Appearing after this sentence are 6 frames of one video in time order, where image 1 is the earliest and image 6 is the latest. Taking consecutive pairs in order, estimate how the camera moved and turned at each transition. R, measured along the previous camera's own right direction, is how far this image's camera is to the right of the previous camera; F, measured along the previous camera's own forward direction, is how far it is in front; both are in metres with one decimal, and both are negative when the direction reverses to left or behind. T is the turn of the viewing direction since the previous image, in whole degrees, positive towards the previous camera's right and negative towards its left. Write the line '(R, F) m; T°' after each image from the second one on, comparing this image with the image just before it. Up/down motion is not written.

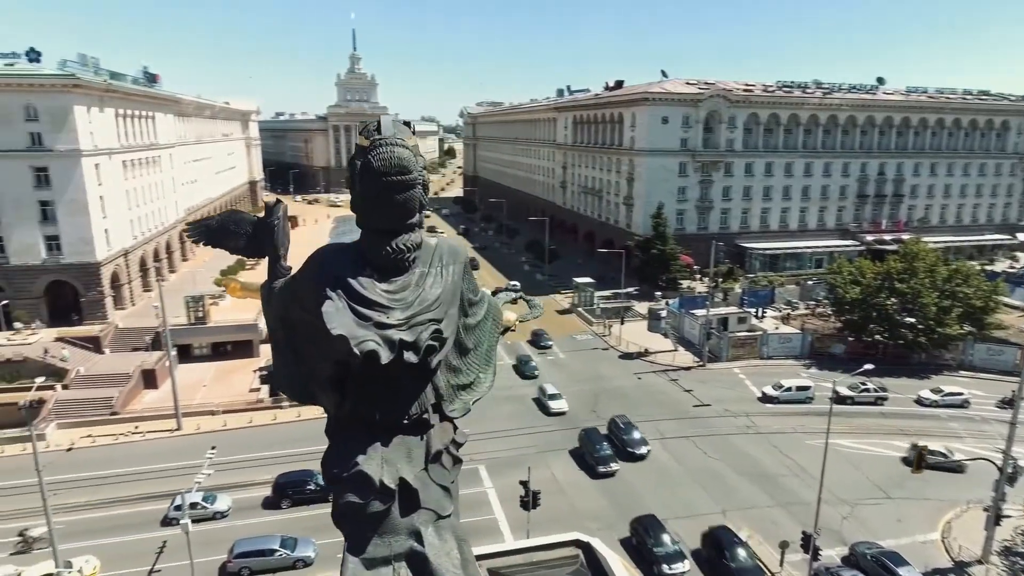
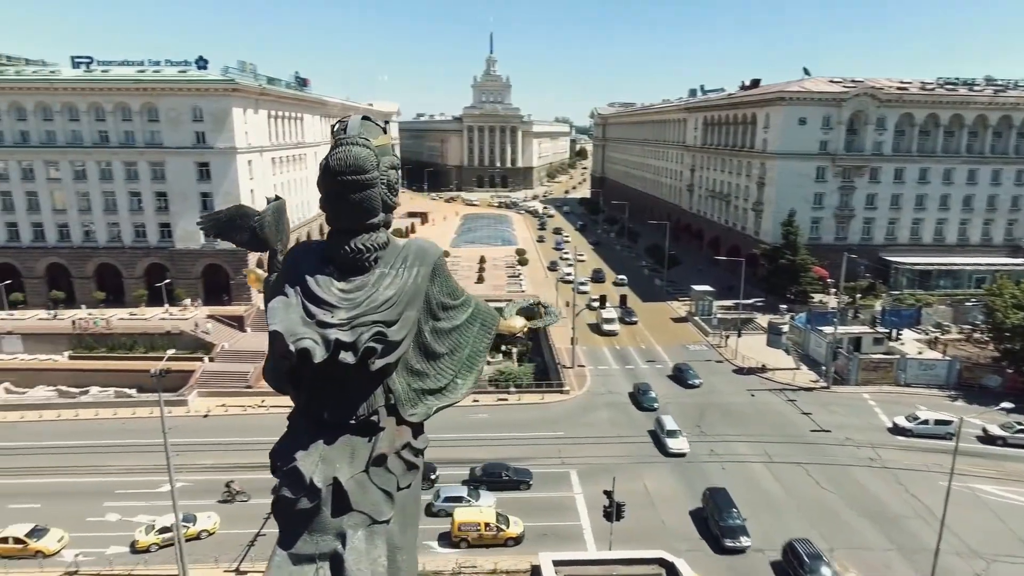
(+1.3, +0.4) m; -11°
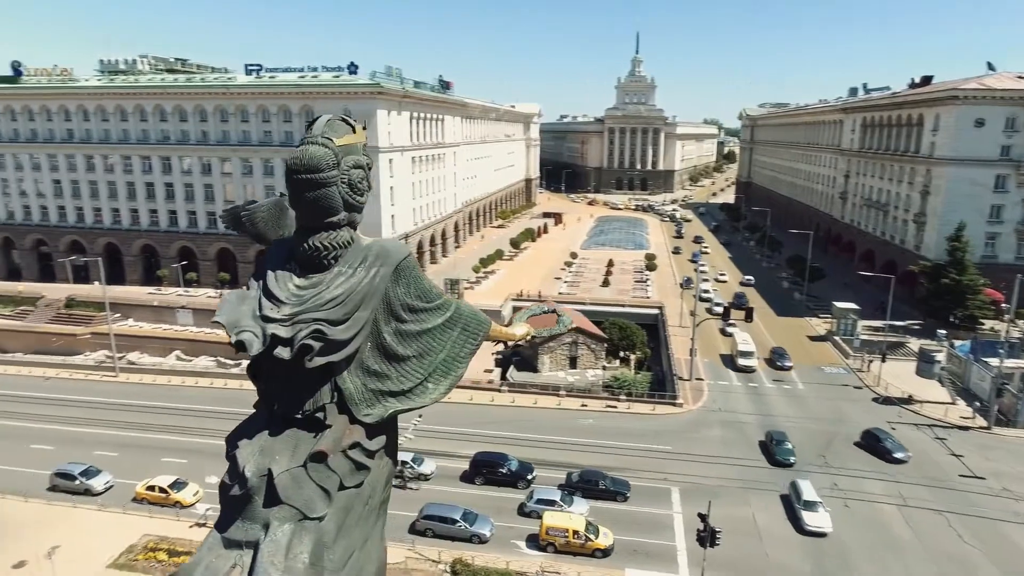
(+1.5, +0.4) m; -12°
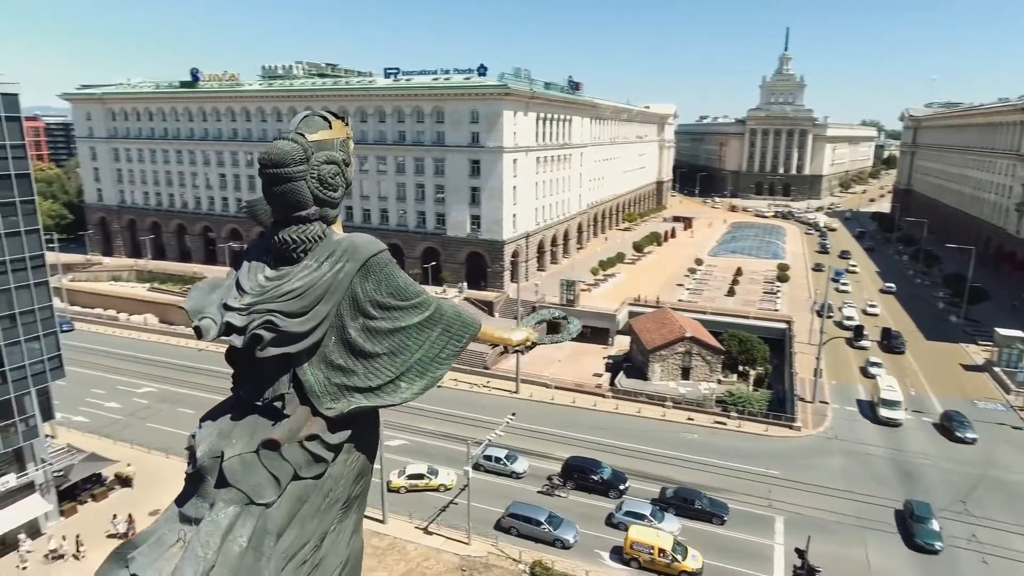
(+1.4, +0.4) m; -12°
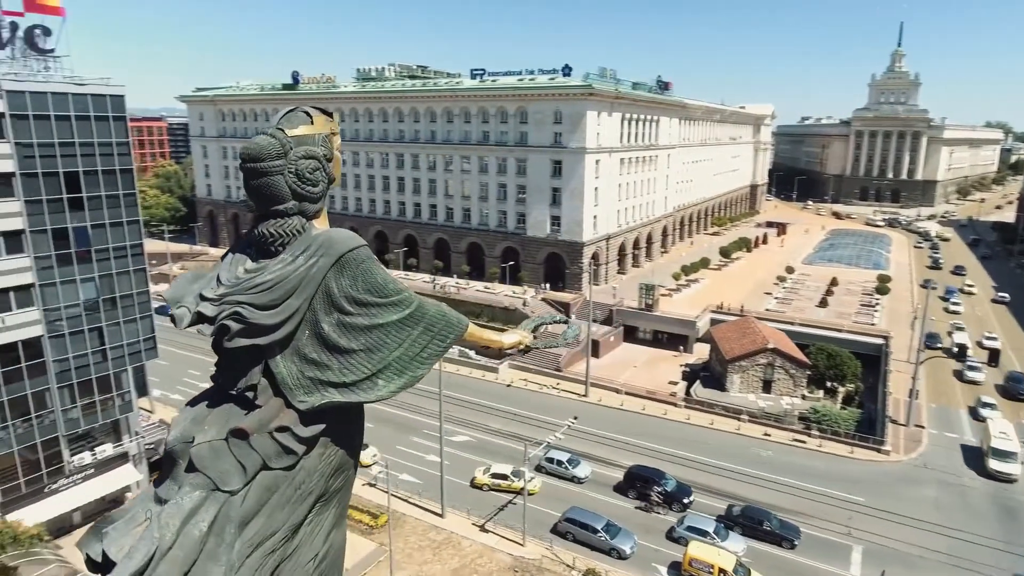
(+0.9, +0.2) m; -8°
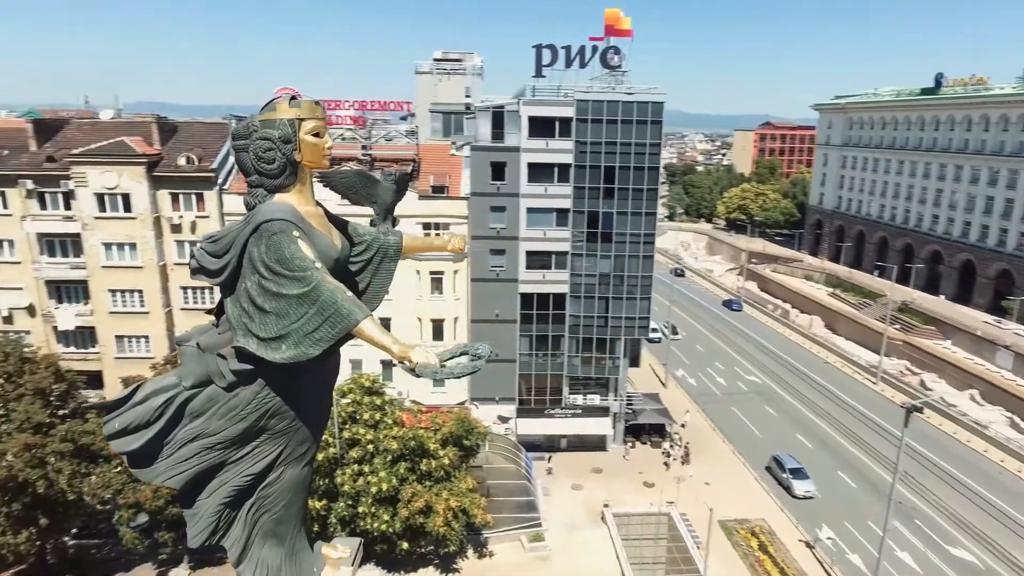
(+5.0, +3.6) m; -52°
